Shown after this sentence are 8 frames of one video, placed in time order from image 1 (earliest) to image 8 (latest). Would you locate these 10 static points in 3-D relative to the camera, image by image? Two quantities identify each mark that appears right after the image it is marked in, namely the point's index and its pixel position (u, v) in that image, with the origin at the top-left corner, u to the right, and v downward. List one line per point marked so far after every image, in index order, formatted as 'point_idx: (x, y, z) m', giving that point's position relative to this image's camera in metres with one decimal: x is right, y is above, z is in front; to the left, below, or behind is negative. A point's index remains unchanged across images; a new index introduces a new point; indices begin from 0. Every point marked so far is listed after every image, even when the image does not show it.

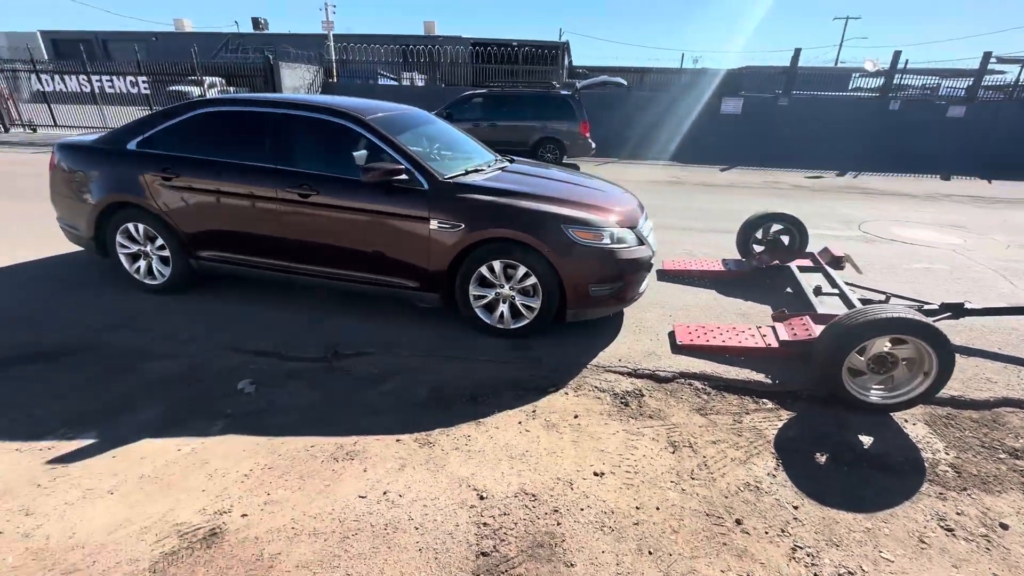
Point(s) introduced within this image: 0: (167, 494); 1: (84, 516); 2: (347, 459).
0: (-1.8, -1.1, +2.5) m
1: (-2.1, -1.1, +2.3) m
2: (-1.0, -1.0, +2.8) m
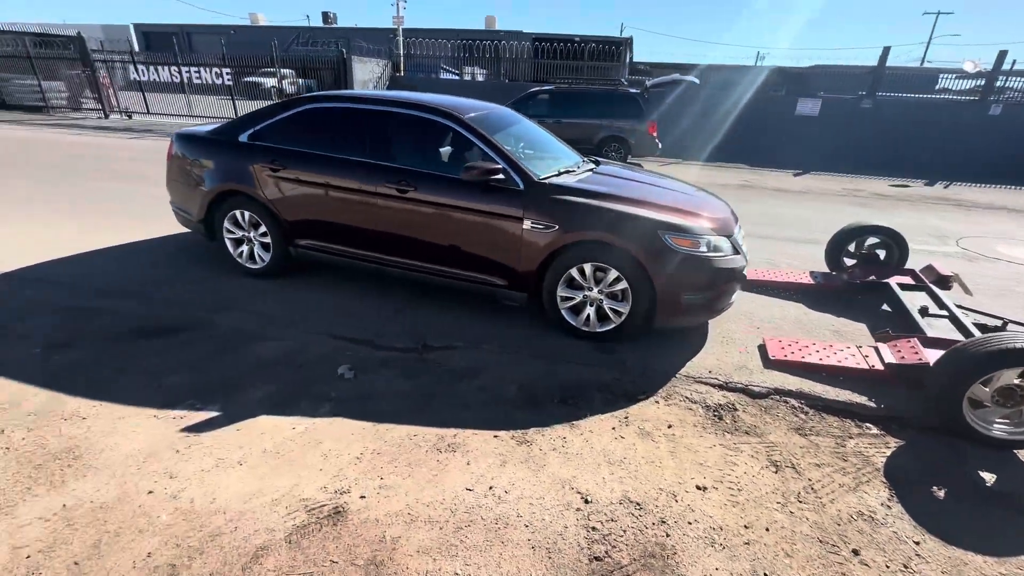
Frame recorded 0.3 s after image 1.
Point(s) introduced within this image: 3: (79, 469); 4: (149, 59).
0: (-1.3, -1.0, +2.7) m
1: (-1.6, -1.1, +2.5) m
2: (-0.4, -1.0, +2.9) m
3: (-2.4, -1.0, +2.6) m
4: (-15.3, +9.6, +19.8) m
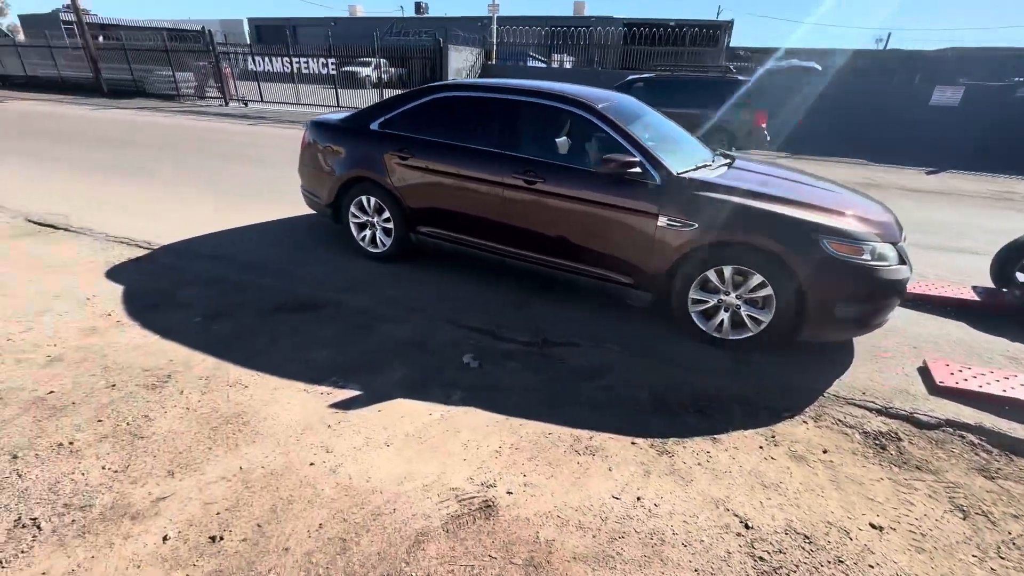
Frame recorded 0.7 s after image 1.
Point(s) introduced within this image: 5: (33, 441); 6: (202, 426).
0: (-0.4, -1.0, +2.7) m
1: (-0.8, -1.0, +2.6) m
2: (+0.5, -1.0, +2.8) m
3: (-1.6, -0.9, +2.8) m
4: (-11.3, +10.8, +21.4) m
5: (-2.7, -0.9, +2.6) m
6: (-1.9, -0.8, +2.8) m
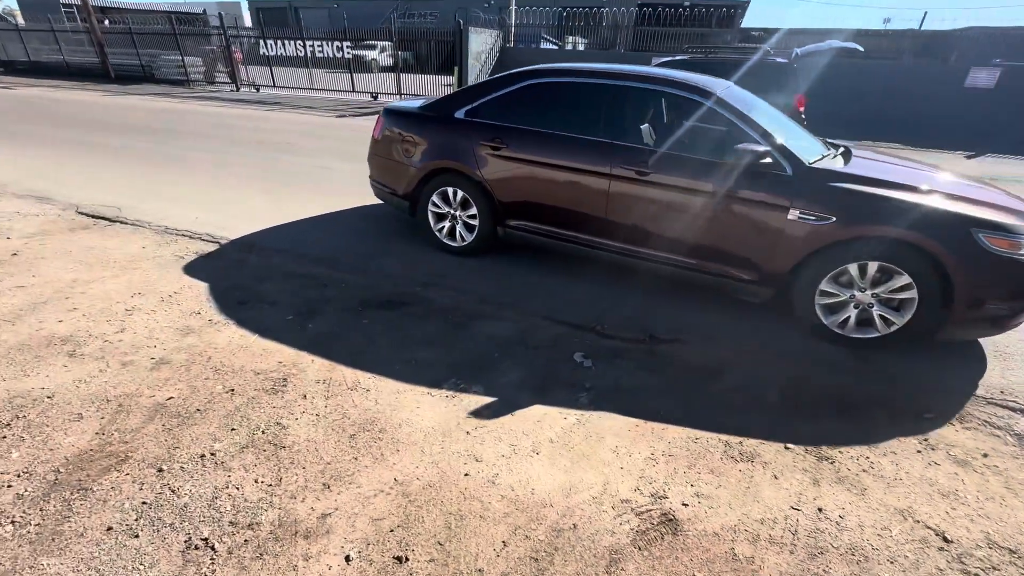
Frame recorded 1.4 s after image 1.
0: (+0.4, -1.0, +2.6) m
1: (+0.1, -1.0, +2.5) m
2: (+1.3, -1.0, +2.7) m
3: (-0.7, -0.9, +2.7) m
4: (-10.5, +11.3, +20.9) m
5: (-1.8, -0.9, +2.5) m
6: (-1.0, -0.8, +2.7) m
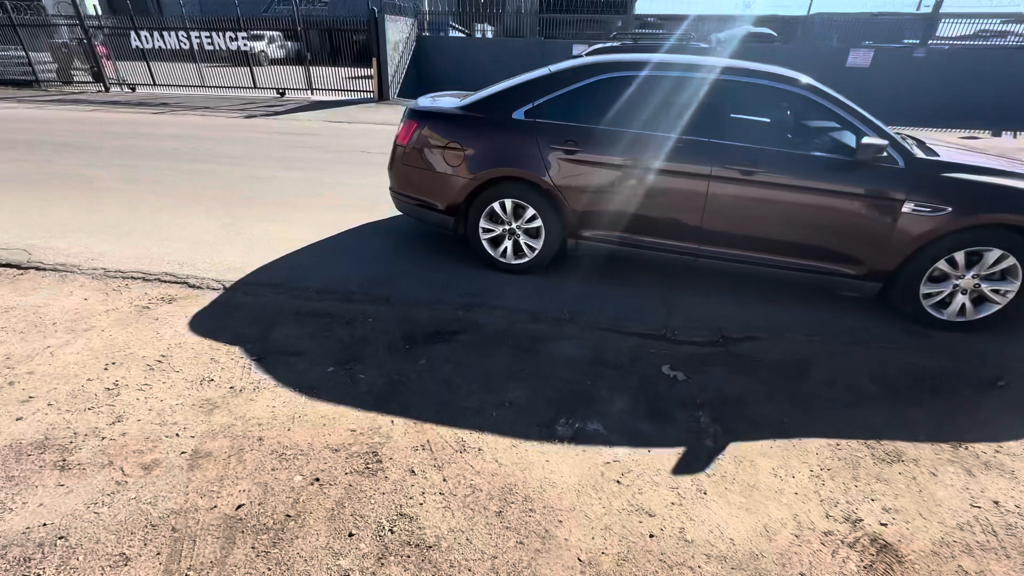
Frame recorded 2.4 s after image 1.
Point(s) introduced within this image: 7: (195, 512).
0: (+1.3, -1.1, +2.4) m
1: (+1.0, -1.1, +2.2) m
2: (+2.2, -1.0, +2.6) m
3: (+0.2, -1.1, +2.3) m
4: (-14.0, +10.2, +18.1) m
5: (-0.9, -1.2, +1.9) m
6: (-0.1, -1.1, +2.2) m
7: (-1.5, -1.0, +2.2) m
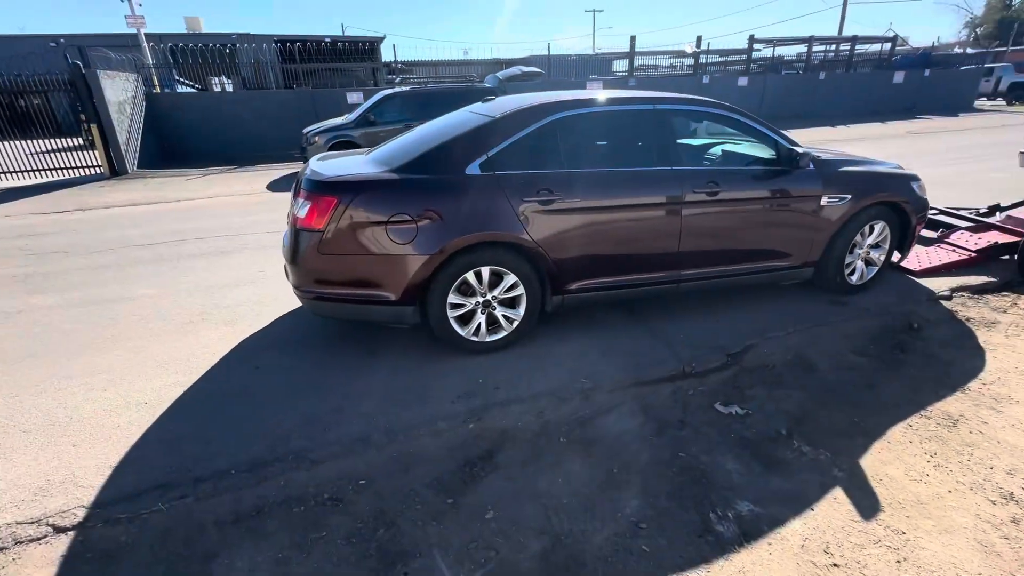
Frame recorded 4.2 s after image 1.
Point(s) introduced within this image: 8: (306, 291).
0: (+2.1, -1.1, +2.3) m
1: (+1.9, -1.2, +2.1) m
2: (+2.8, -0.8, +2.9) m
3: (+1.2, -1.4, +1.7) m
4: (-20.6, +4.1, +10.3) m
5: (+0.4, -1.7, +1.0) m
6: (+0.9, -1.4, +1.6) m
7: (-0.2, -1.7, +1.0) m
8: (-1.5, 0.0, +3.4) m
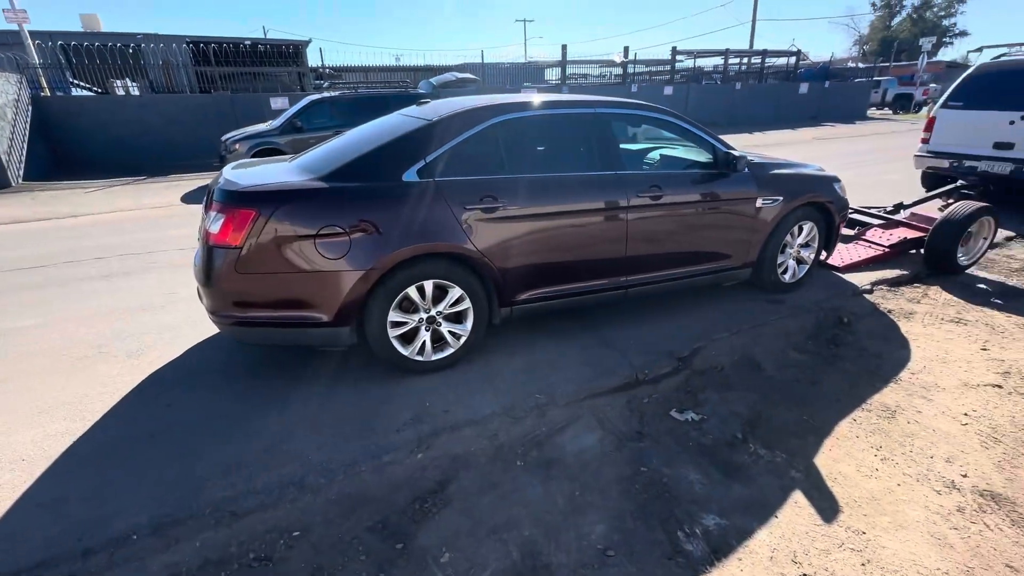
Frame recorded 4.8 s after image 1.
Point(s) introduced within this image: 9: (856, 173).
0: (+1.9, -1.1, +2.4) m
1: (+1.7, -1.2, +2.1) m
2: (+2.5, -0.8, +3.0) m
3: (+1.1, -1.4, +1.7) m
4: (-21.8, +3.0, +7.6) m
5: (+0.4, -1.7, +0.8) m
6: (+0.8, -1.4, +1.5) m
7: (-0.2, -1.8, +0.7) m
8: (-1.9, -0.2, +3.0) m
9: (+7.5, +2.5, +10.3) m
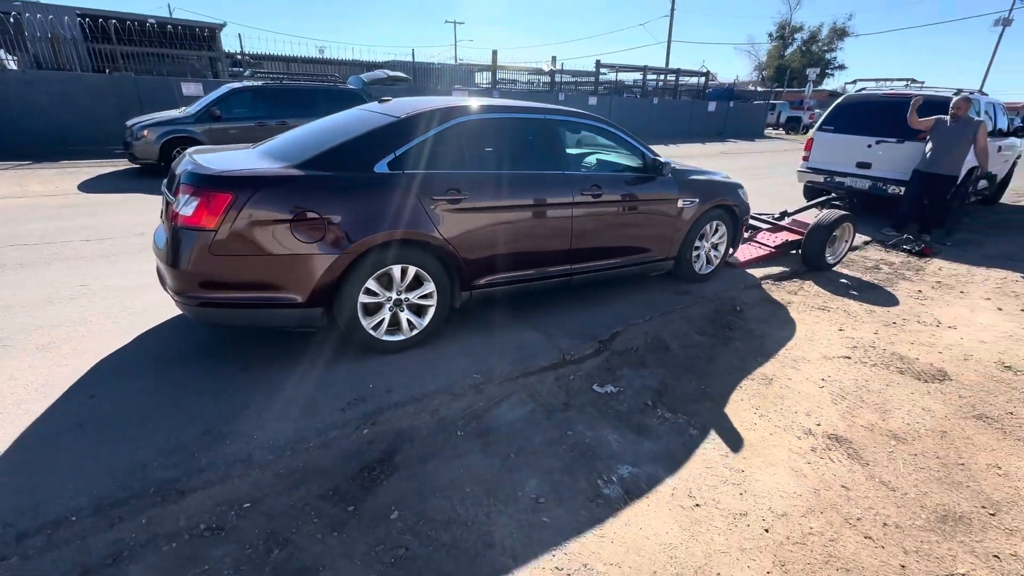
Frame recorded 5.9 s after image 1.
0: (+1.6, -1.0, +2.9) m
1: (+1.4, -1.1, +2.6) m
2: (+2.0, -0.7, +3.6) m
3: (+0.8, -1.3, +2.1) m
4: (-22.6, +3.1, +4.5) m
5: (+0.3, -1.6, +1.1) m
6: (+0.6, -1.4, +1.9) m
7: (-0.3, -1.7, +1.0) m
8: (-2.3, -0.1, +3.0) m
9: (+5.9, +2.6, +11.6) m
